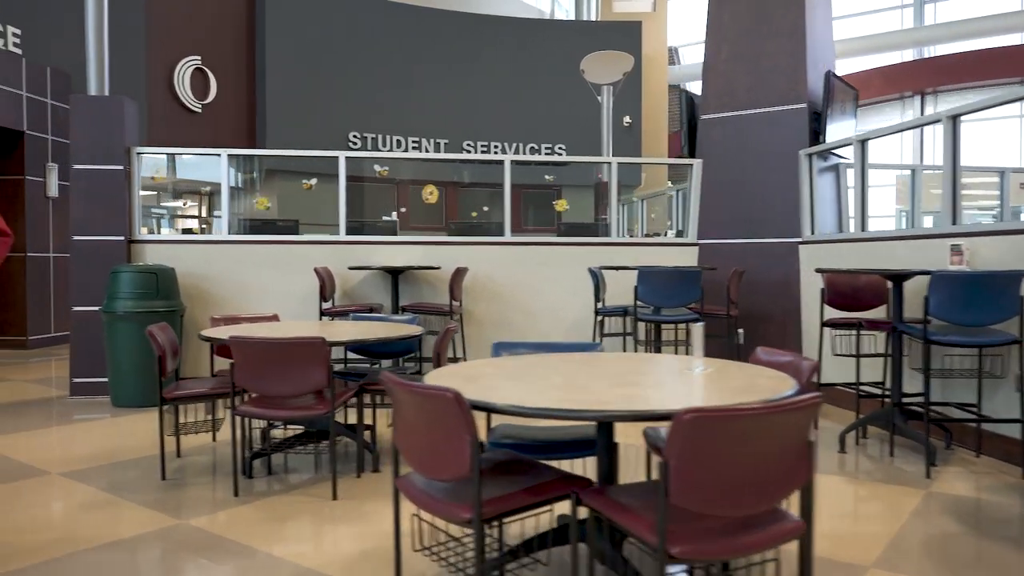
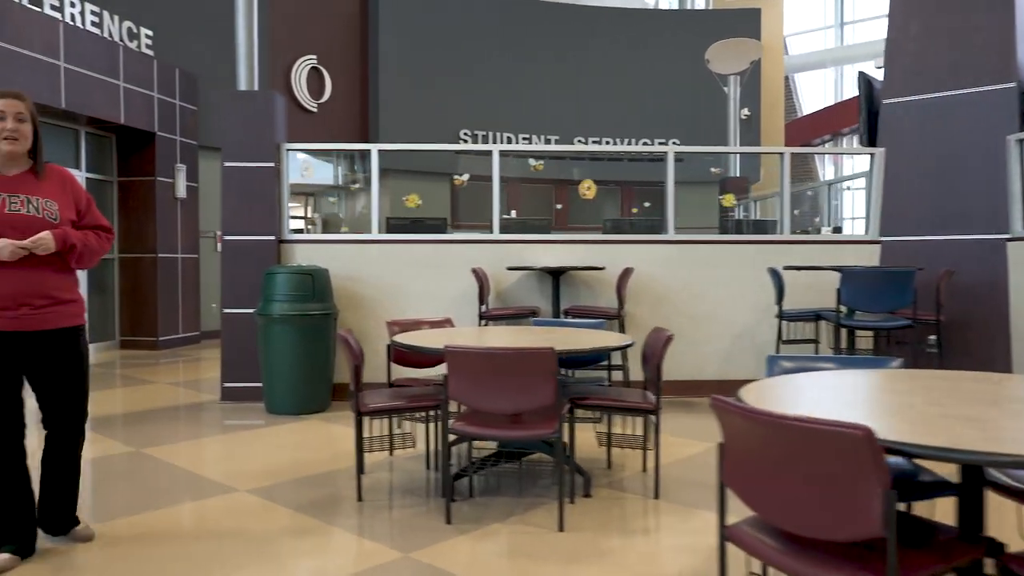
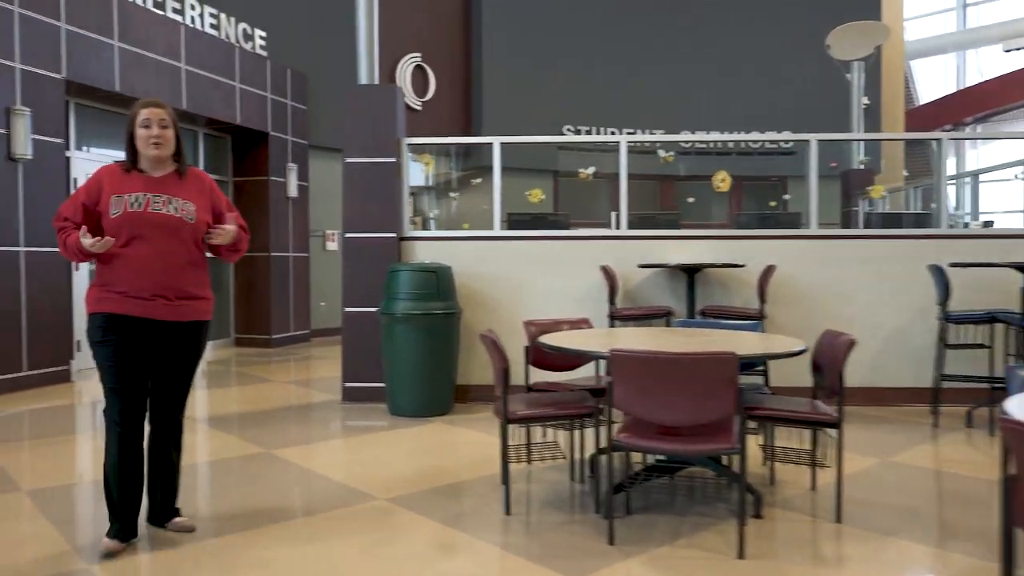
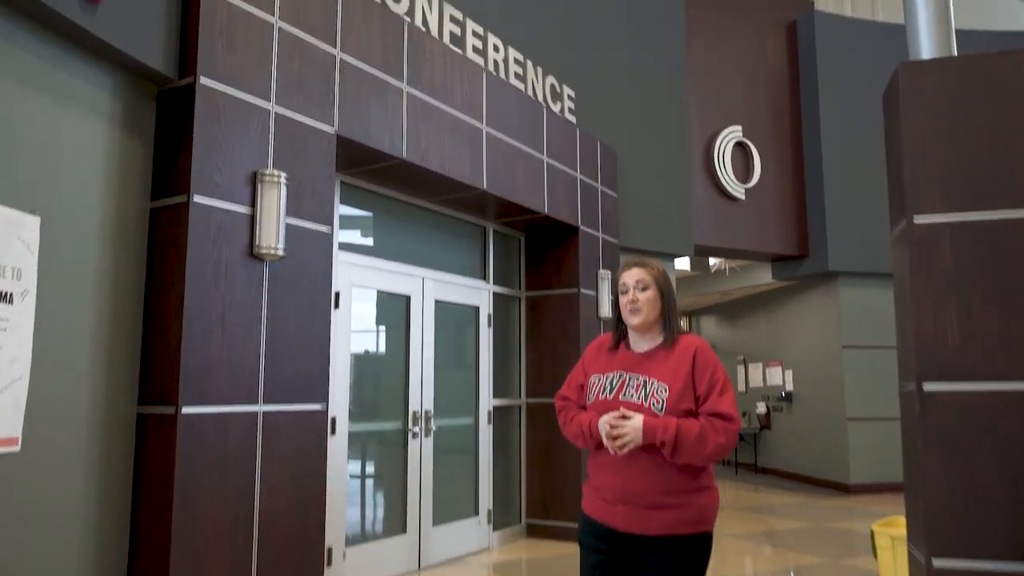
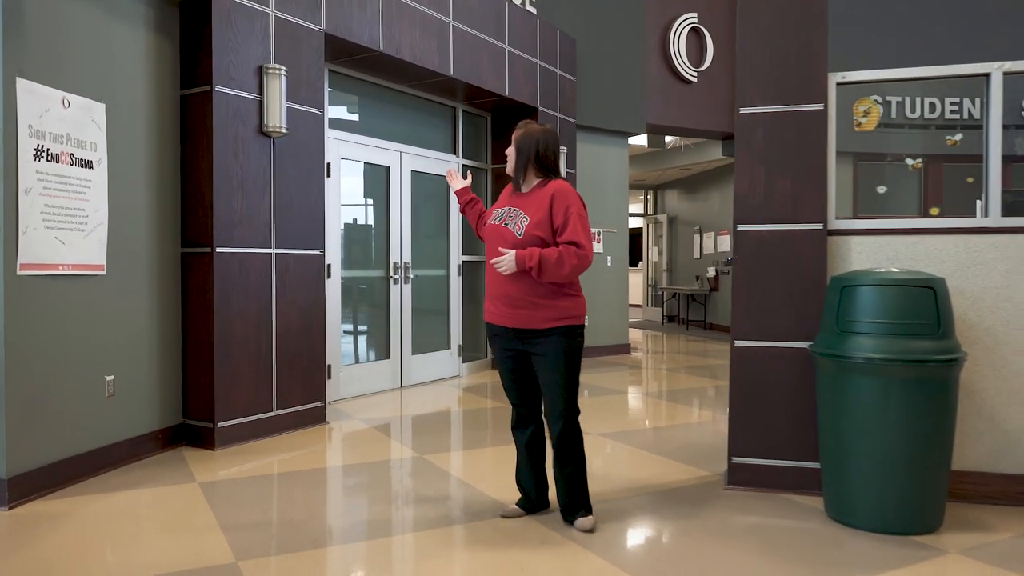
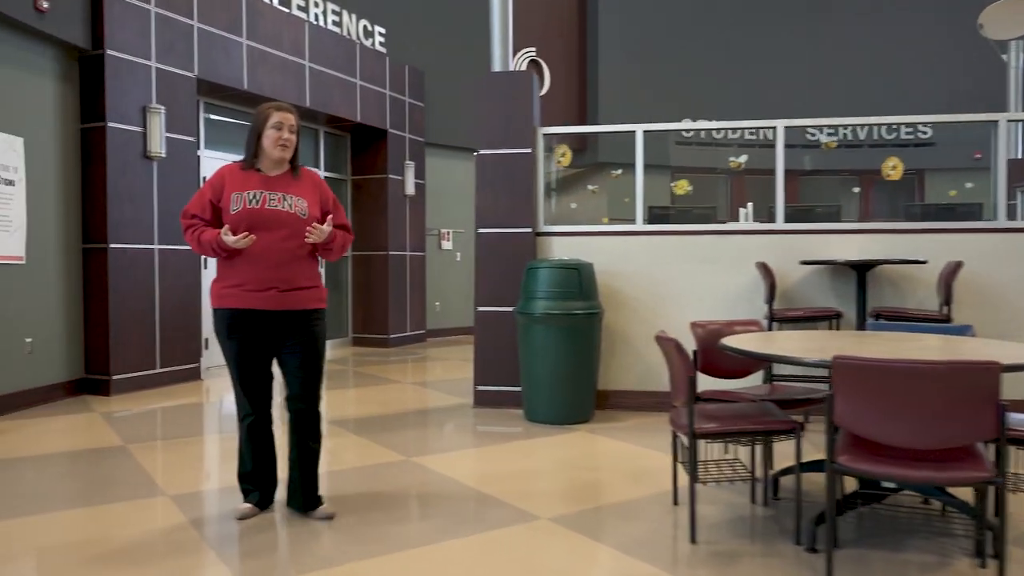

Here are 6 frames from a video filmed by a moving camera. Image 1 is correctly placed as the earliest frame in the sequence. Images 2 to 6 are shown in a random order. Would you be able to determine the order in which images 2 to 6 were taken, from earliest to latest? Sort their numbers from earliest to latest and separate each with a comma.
2, 3, 6, 5, 4
